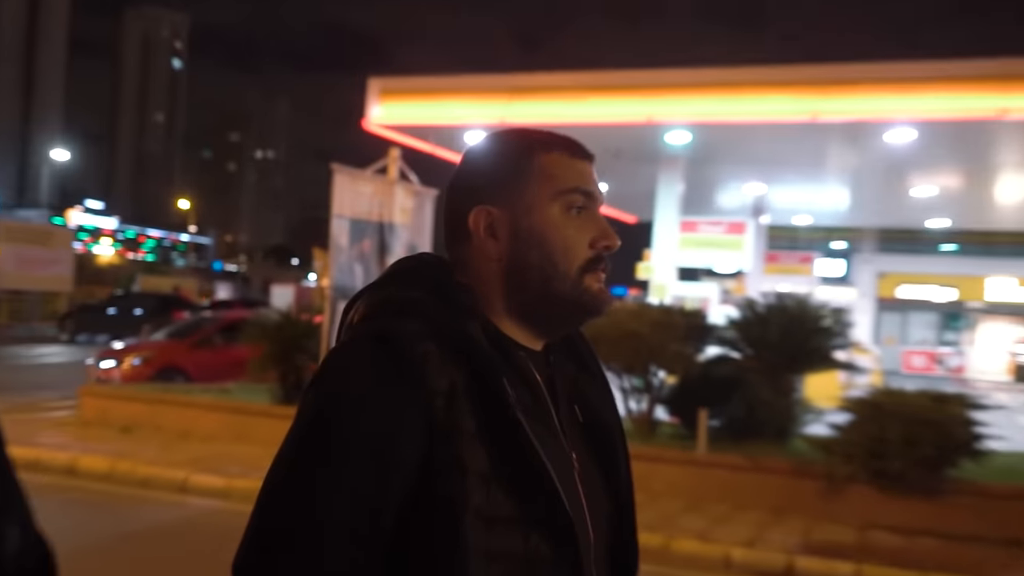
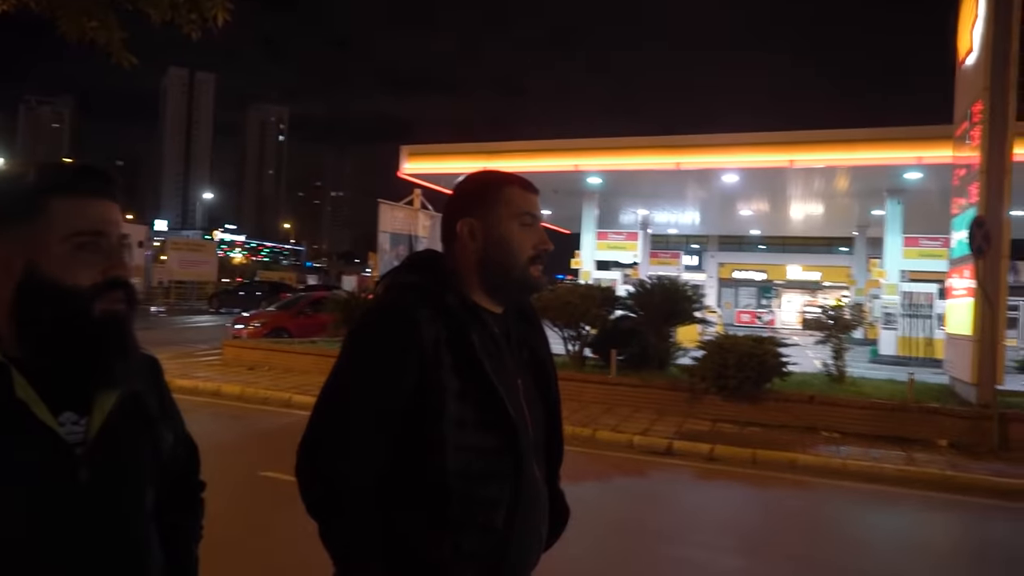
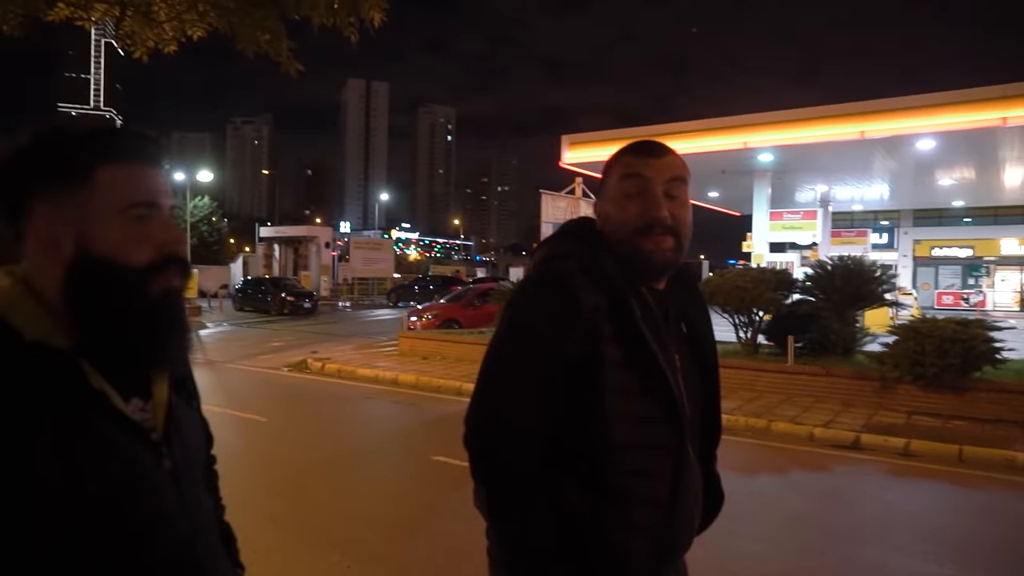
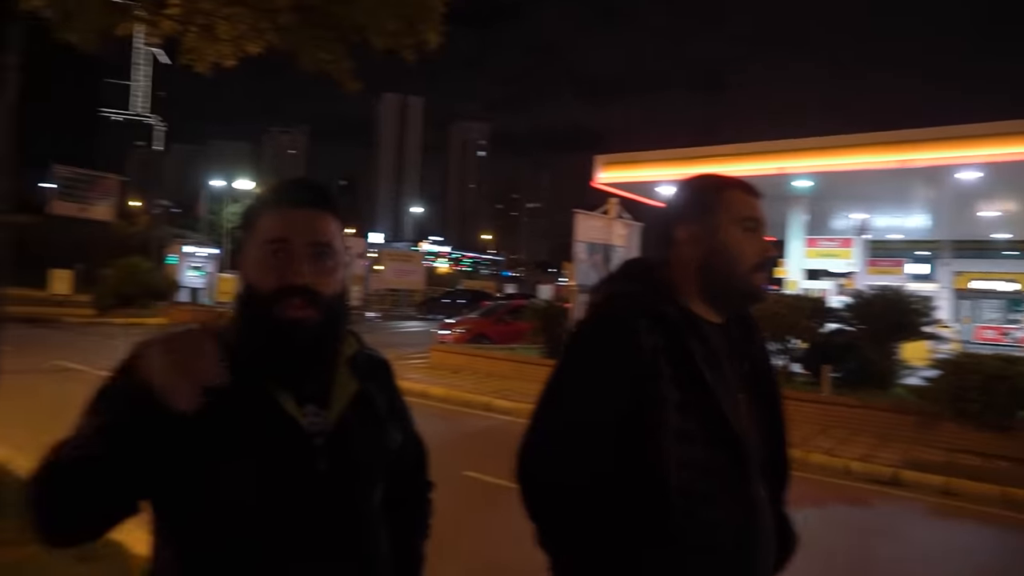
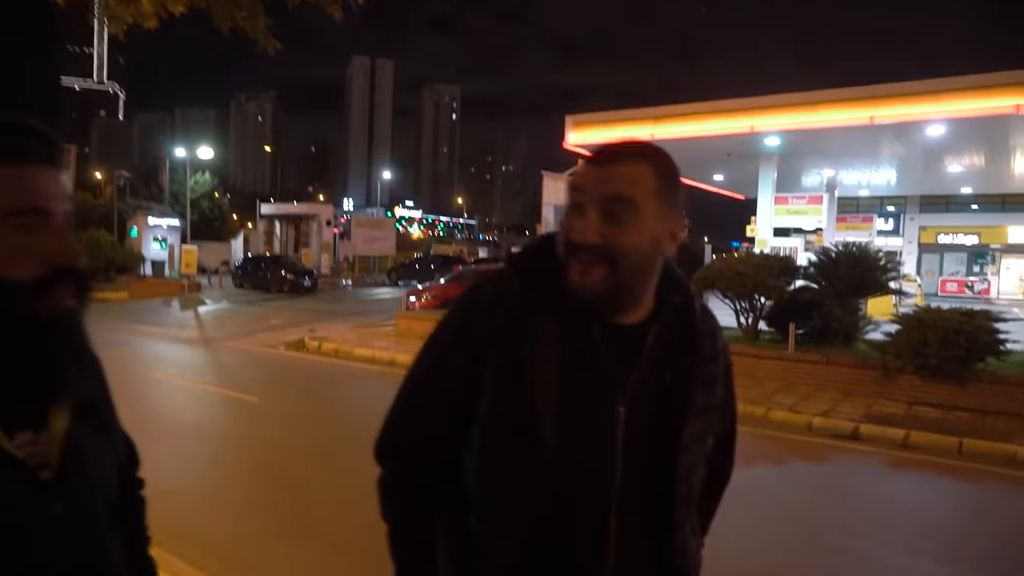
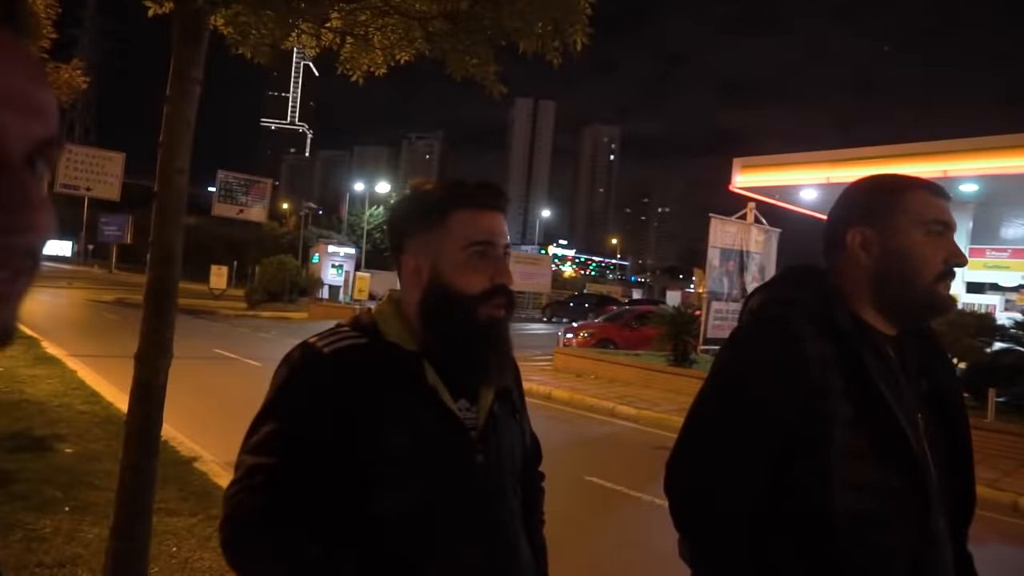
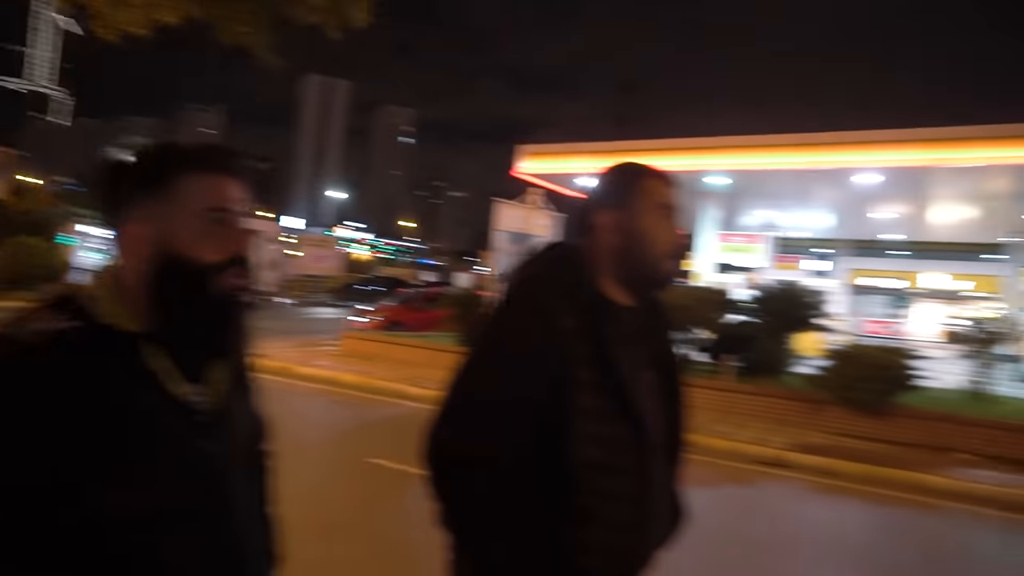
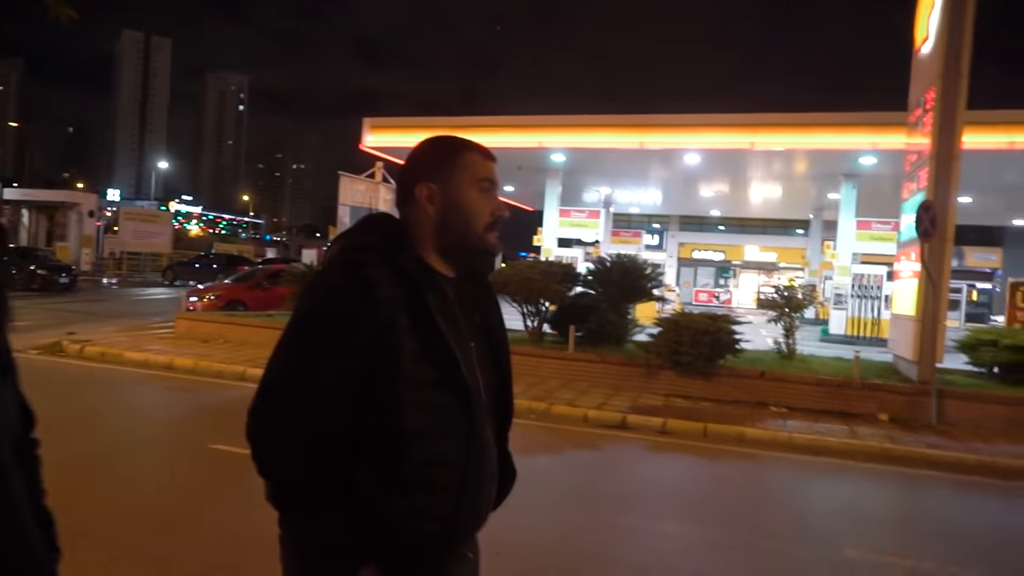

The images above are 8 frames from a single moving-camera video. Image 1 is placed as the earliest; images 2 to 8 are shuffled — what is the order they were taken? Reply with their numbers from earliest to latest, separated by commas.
2, 4, 6, 7, 8, 3, 5
